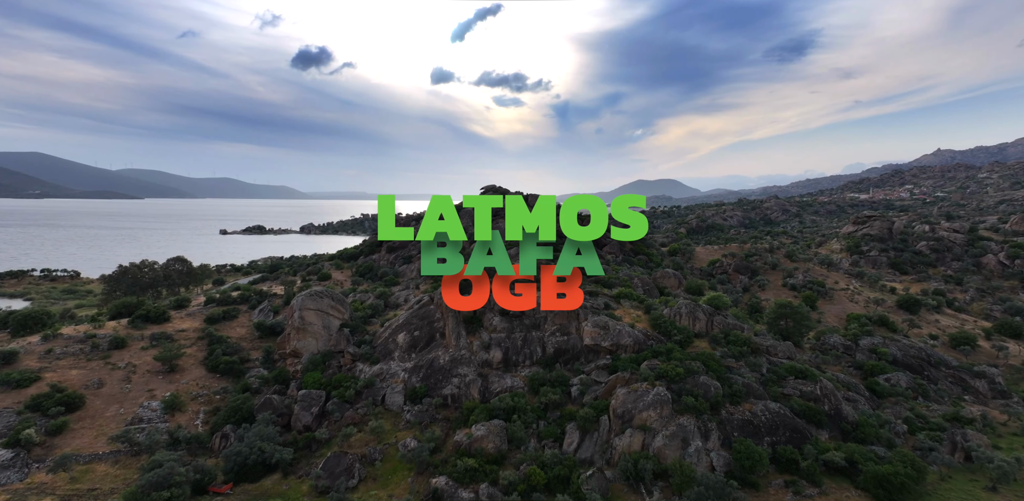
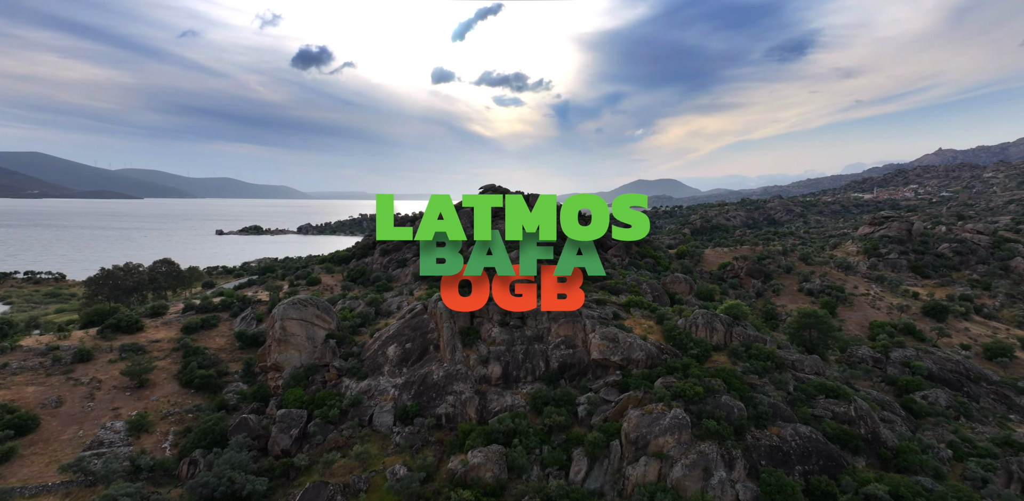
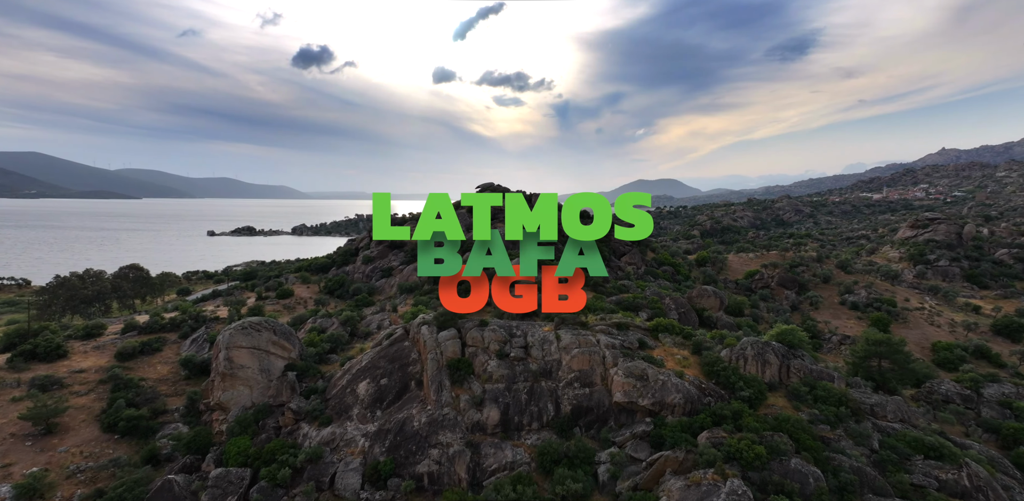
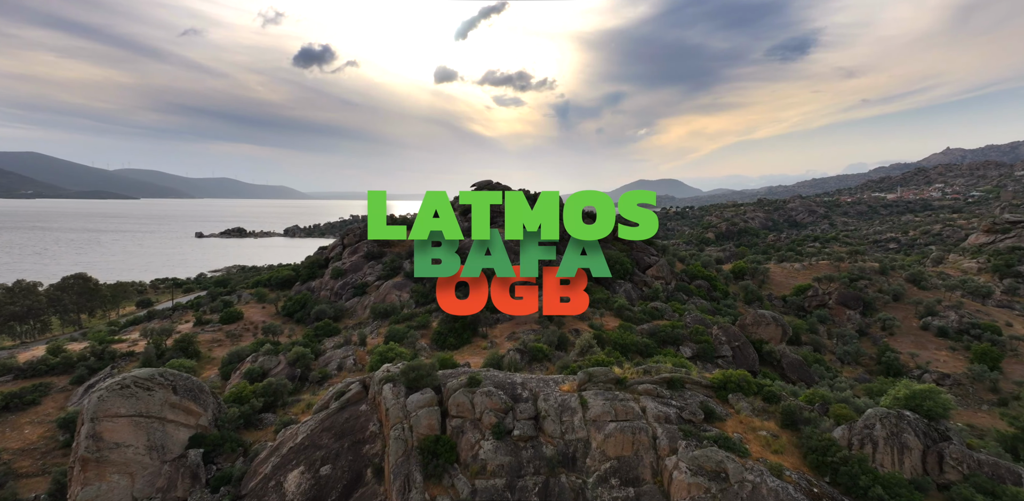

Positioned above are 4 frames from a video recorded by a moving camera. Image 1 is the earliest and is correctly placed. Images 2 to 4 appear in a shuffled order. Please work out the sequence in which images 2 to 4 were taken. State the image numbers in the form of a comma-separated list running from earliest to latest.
2, 3, 4
